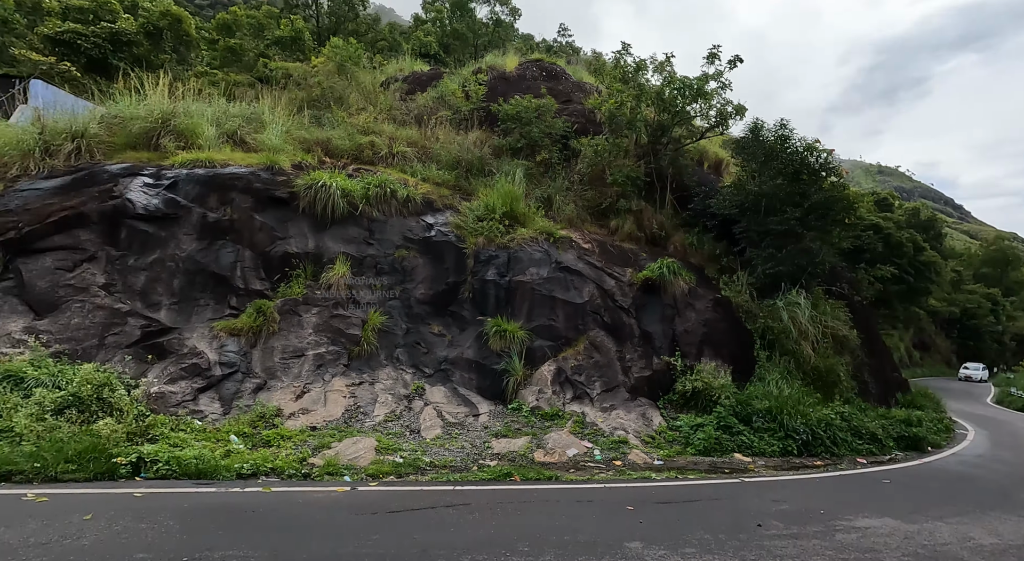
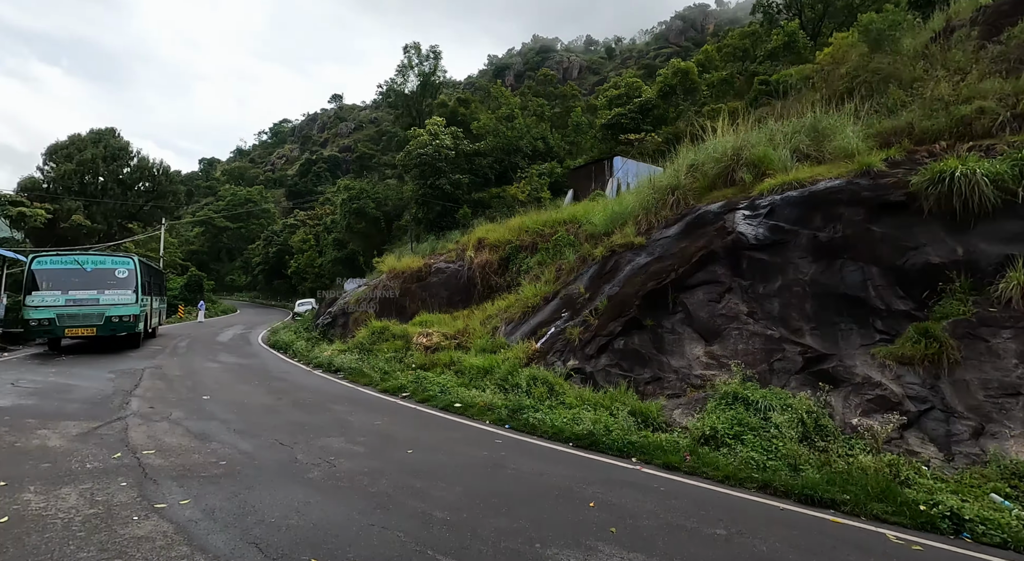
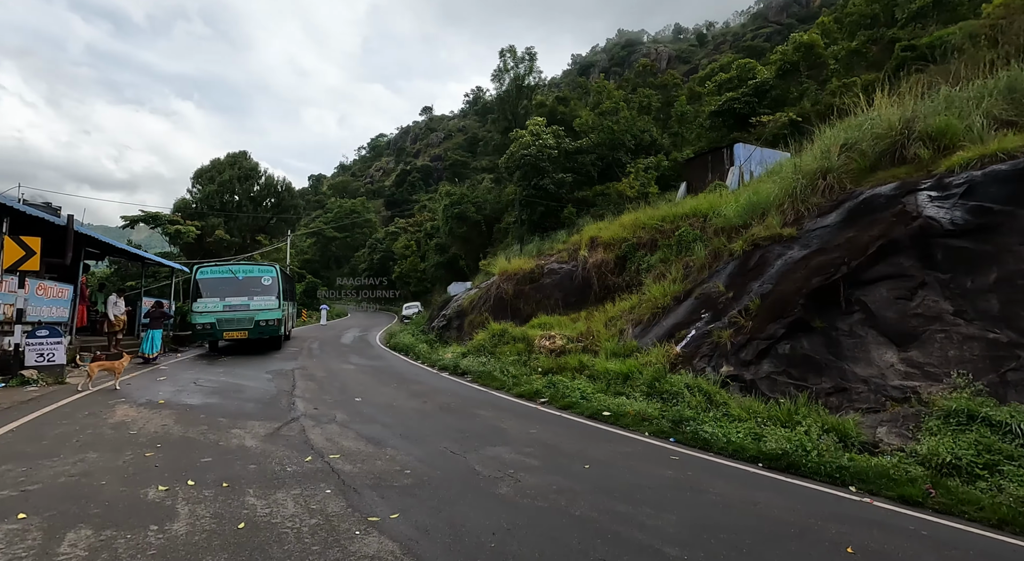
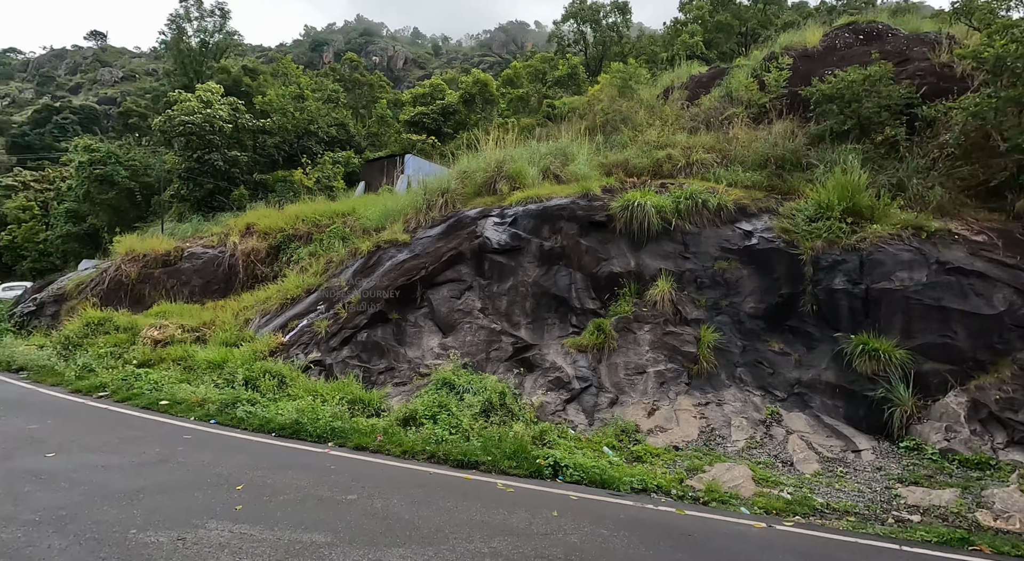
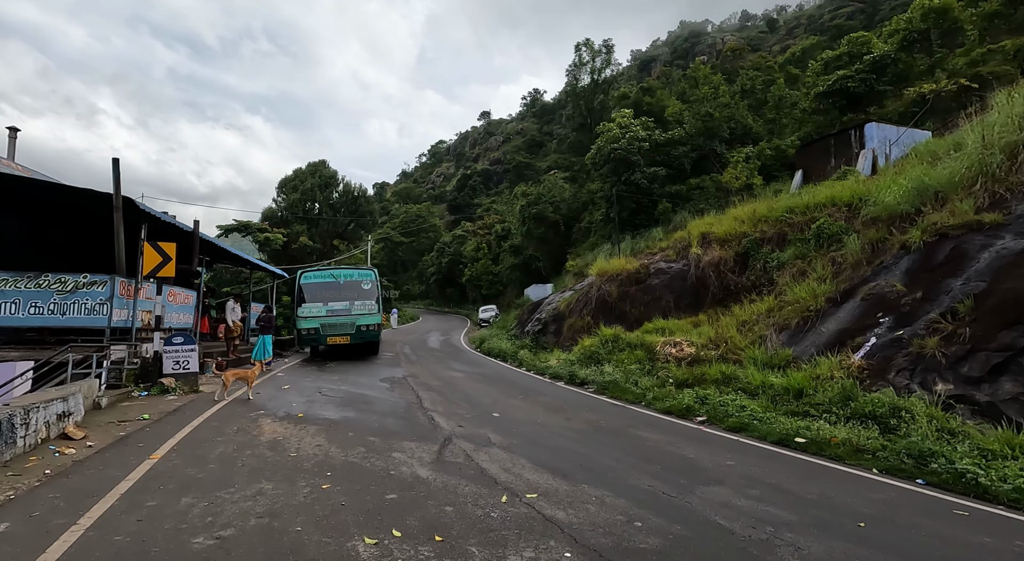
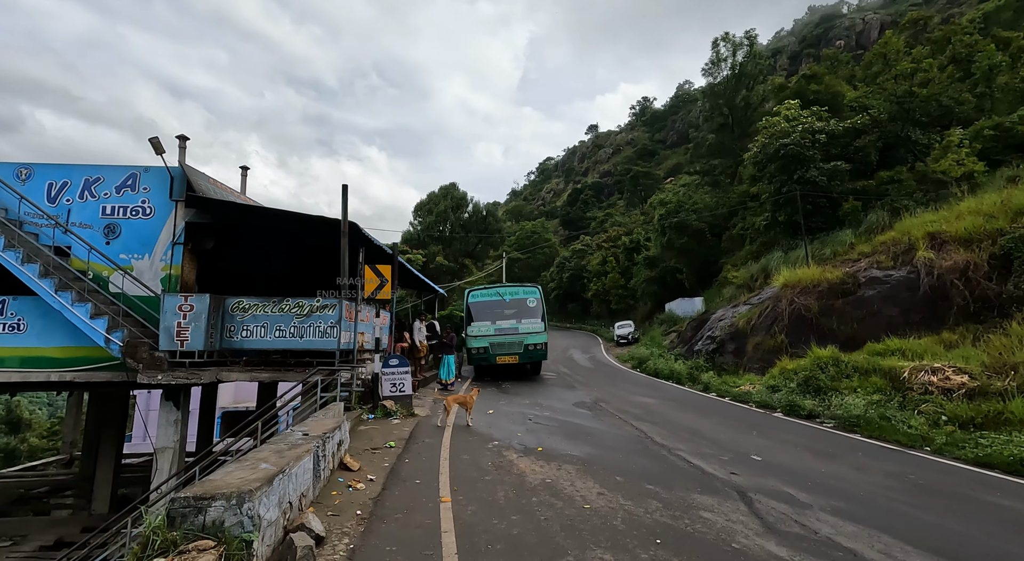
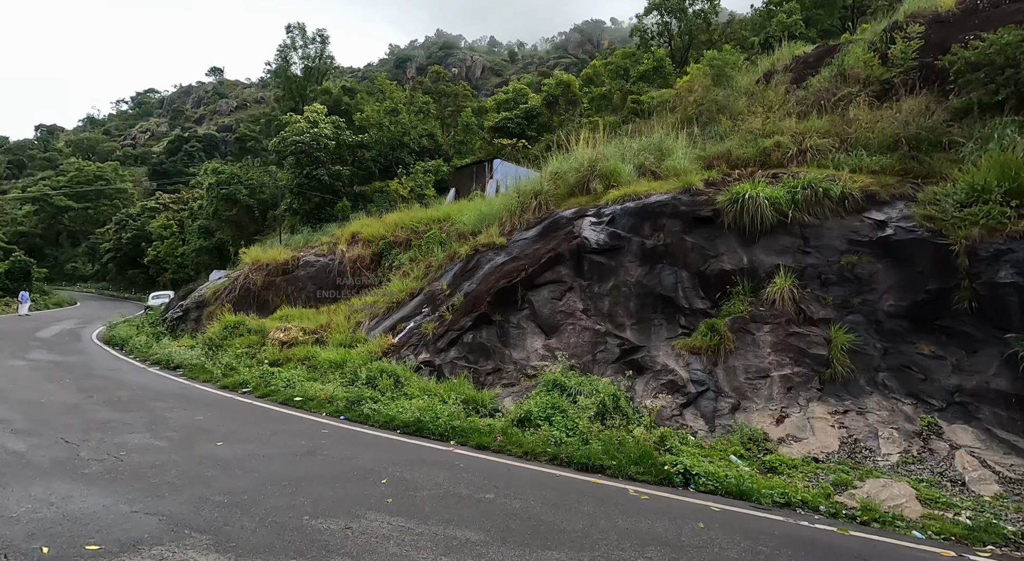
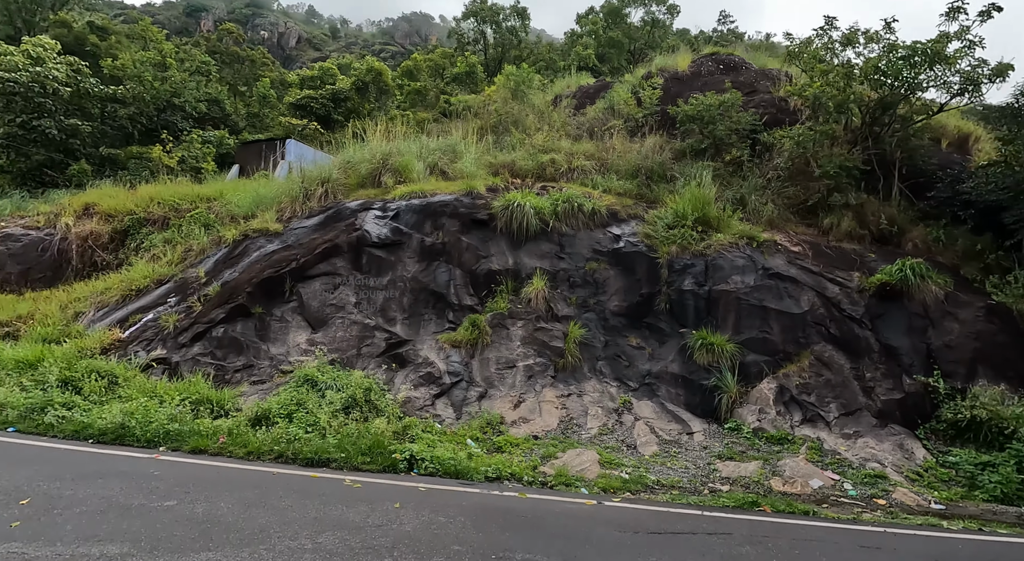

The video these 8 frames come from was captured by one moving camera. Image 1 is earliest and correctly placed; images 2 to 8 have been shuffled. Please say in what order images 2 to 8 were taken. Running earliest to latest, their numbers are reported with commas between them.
8, 4, 7, 2, 3, 5, 6
